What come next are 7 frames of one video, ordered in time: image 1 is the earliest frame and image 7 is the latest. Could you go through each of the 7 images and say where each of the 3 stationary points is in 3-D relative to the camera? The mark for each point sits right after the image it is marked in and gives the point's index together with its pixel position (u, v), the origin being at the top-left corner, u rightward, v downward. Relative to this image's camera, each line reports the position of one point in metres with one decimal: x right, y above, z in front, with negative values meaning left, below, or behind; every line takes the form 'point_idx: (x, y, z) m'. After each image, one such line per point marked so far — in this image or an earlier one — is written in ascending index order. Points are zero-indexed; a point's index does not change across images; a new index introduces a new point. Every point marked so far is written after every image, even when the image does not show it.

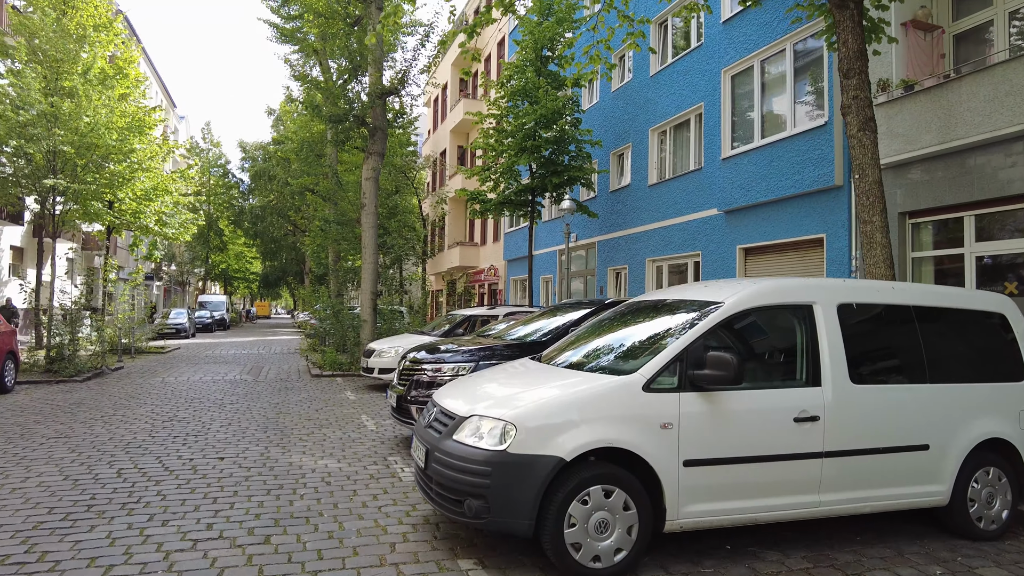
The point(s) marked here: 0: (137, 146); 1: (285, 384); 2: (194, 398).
0: (-10.5, +4.0, +18.5) m
1: (-3.7, -1.5, +10.7) m
2: (-4.2, -1.4, +8.8) m
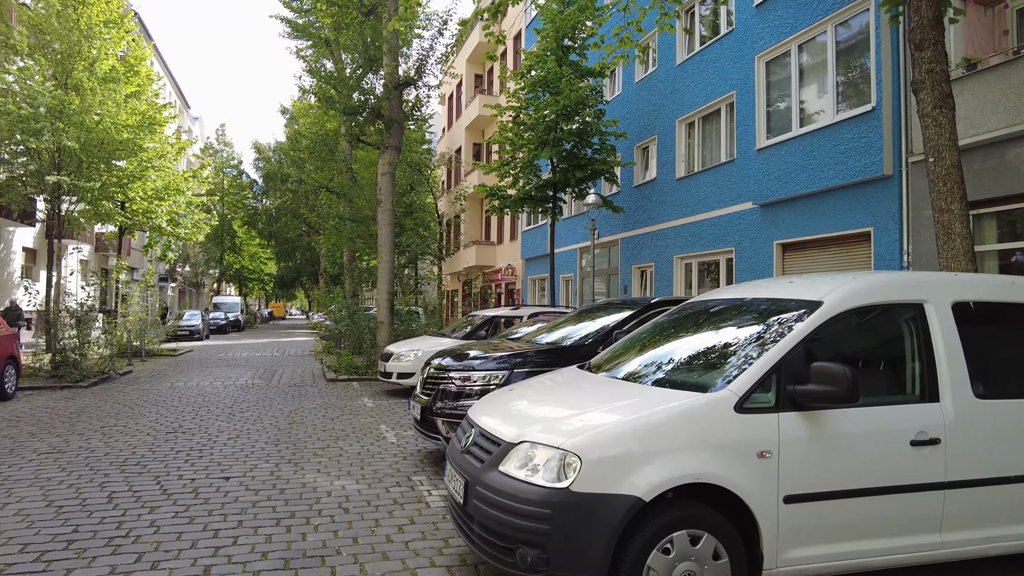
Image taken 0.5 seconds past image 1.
0: (-10.0, +3.9, +18.2) m
1: (-3.3, -1.5, +10.2) m
2: (-3.8, -1.5, +8.3) m
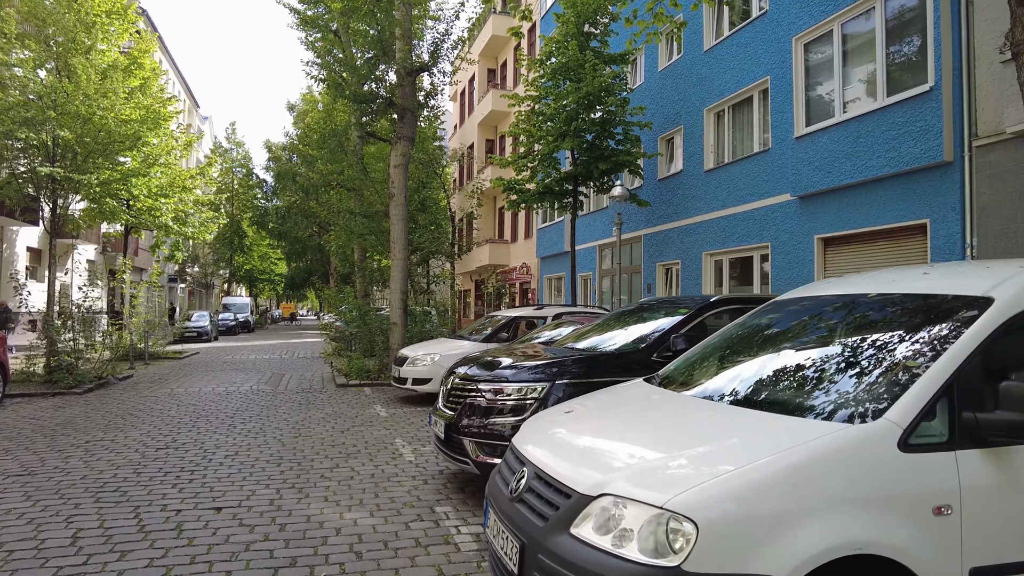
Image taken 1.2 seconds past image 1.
0: (-9.6, +3.9, +17.6) m
1: (-2.9, -1.5, +9.5) m
2: (-3.5, -1.4, +7.6) m
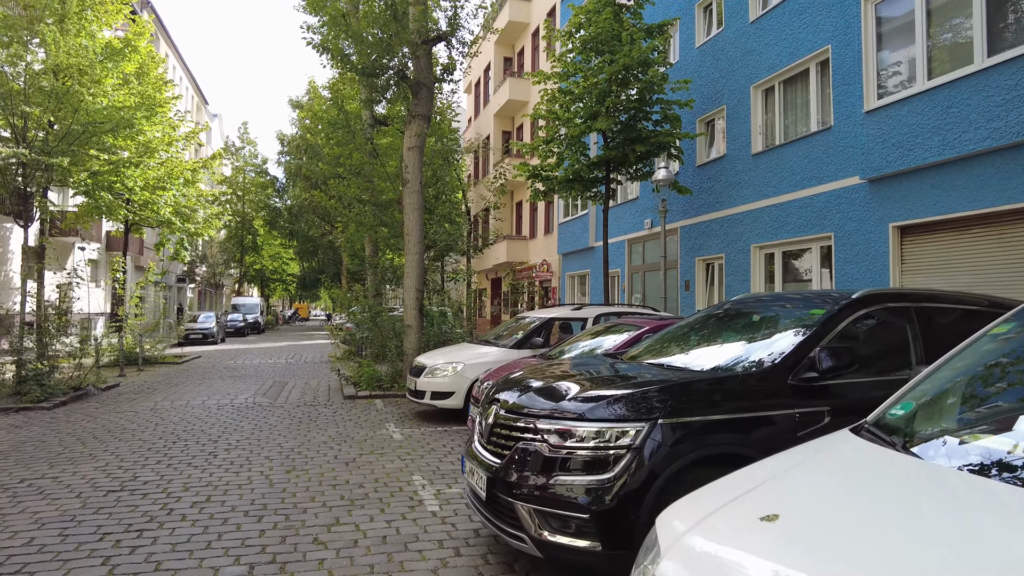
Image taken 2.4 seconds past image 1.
0: (-9.0, +3.9, +16.4) m
1: (-2.5, -1.5, +8.3) m
2: (-3.2, -1.4, +6.3) m
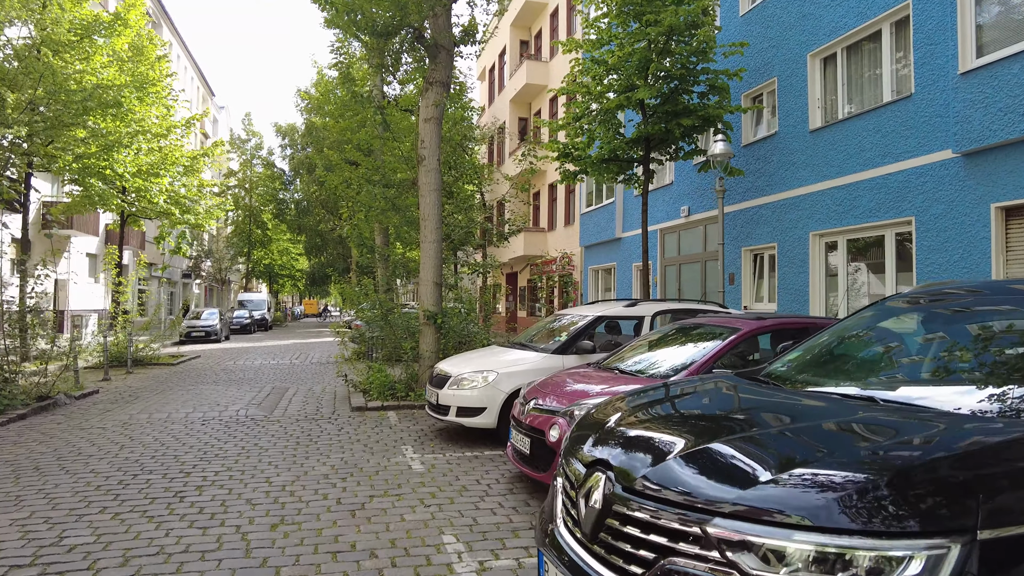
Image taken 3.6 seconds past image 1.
0: (-8.5, +4.1, +15.2) m
1: (-2.1, -1.4, +7.0) m
2: (-2.8, -1.4, +5.0) m
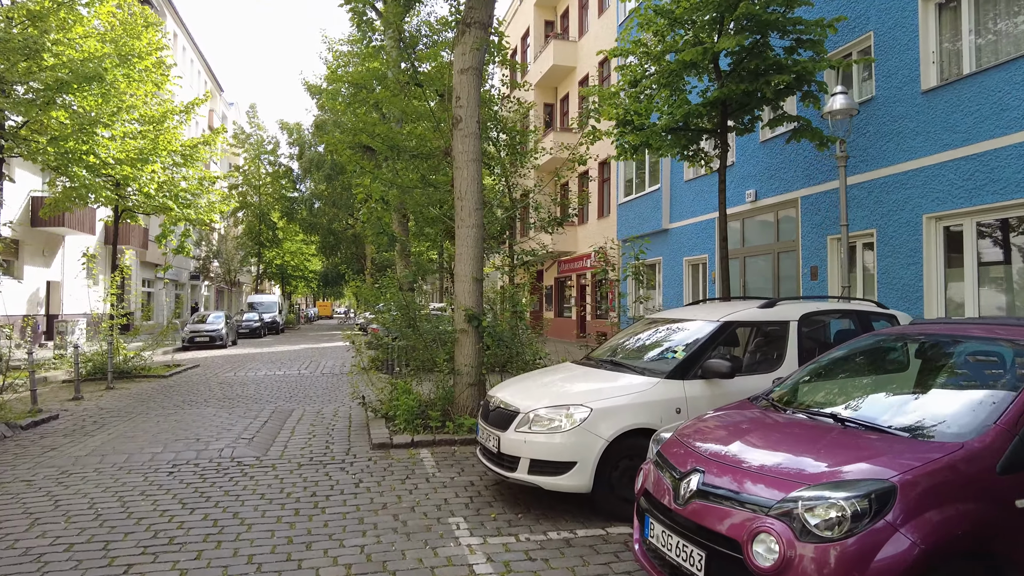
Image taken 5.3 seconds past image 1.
0: (-7.8, +4.0, +13.4) m
1: (-1.5, -1.4, +5.1) m
2: (-2.2, -1.3, +3.1) m
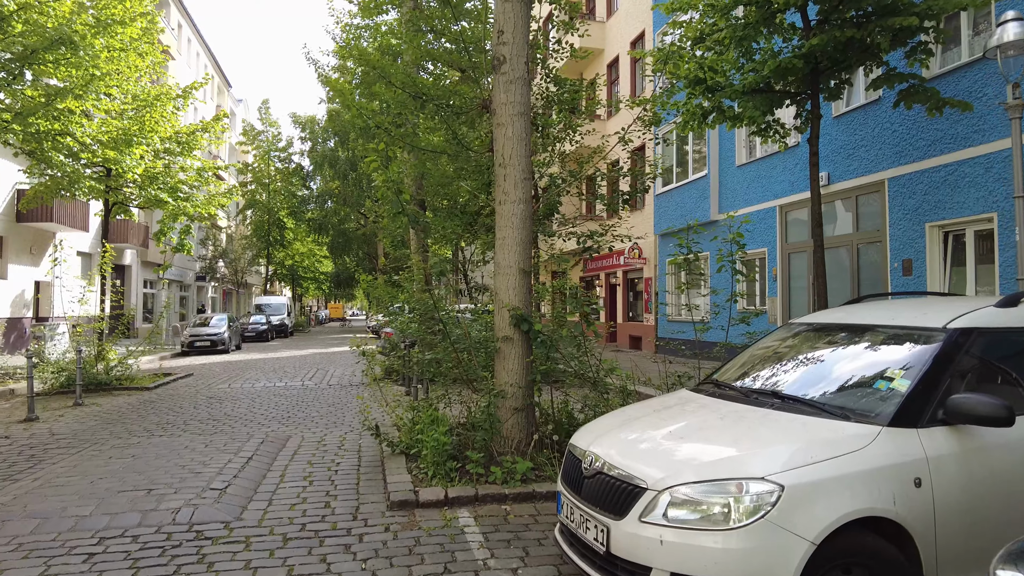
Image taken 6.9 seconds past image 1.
0: (-7.2, +4.1, +11.8) m
1: (-1.0, -1.4, +3.4) m
2: (-1.8, -1.3, +1.5) m
